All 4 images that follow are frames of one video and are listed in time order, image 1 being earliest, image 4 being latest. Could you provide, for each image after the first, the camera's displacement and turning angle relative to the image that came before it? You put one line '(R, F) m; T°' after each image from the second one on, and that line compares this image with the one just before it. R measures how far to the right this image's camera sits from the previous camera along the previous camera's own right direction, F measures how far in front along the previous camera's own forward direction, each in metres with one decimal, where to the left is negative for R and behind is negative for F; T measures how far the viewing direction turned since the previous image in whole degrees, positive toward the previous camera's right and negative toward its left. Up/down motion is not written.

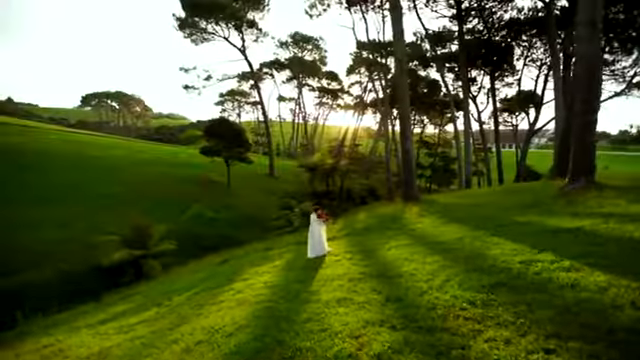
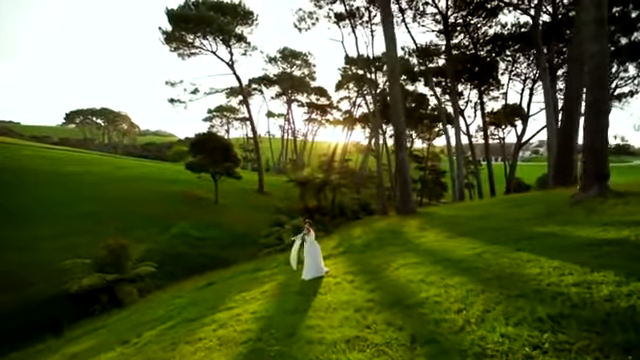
(-0.1, +2.0) m; +1°
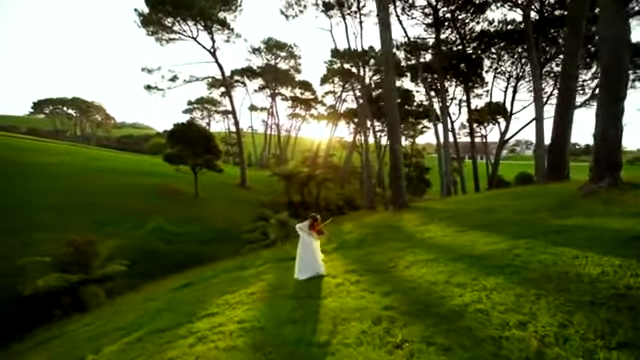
(-0.3, +2.0) m; +2°
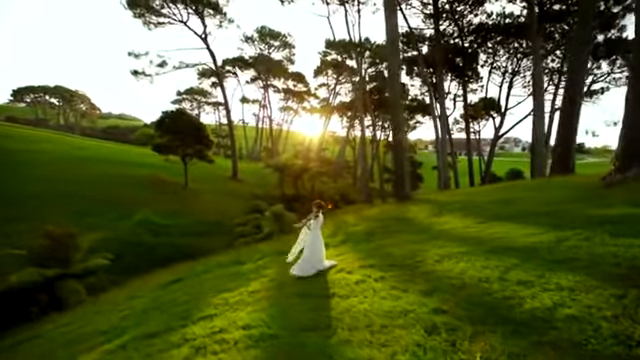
(-0.5, +1.7) m; +1°
